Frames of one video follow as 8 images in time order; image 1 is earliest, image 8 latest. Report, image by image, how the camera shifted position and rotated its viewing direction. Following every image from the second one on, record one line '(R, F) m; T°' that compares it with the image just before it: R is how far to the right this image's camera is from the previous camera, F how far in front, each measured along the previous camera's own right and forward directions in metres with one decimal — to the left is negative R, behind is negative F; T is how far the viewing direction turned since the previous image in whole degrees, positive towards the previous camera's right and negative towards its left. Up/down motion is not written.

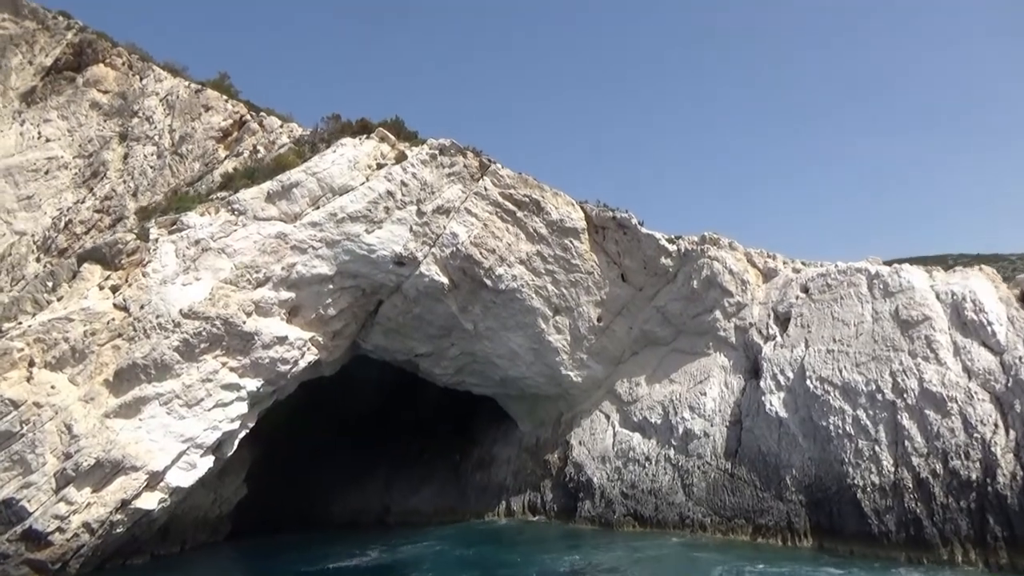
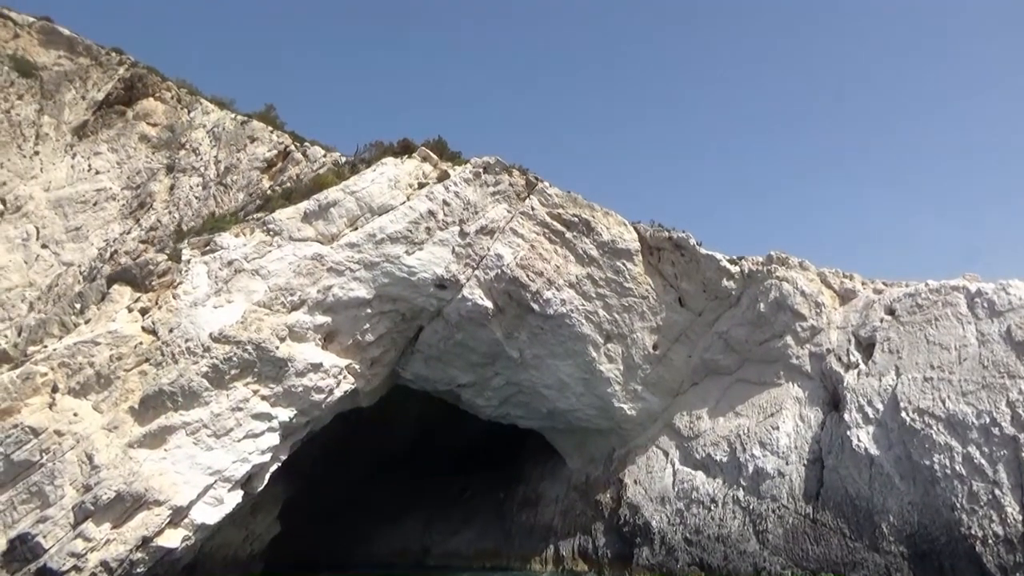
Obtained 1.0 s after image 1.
(-0.1, +0.9) m; -3°
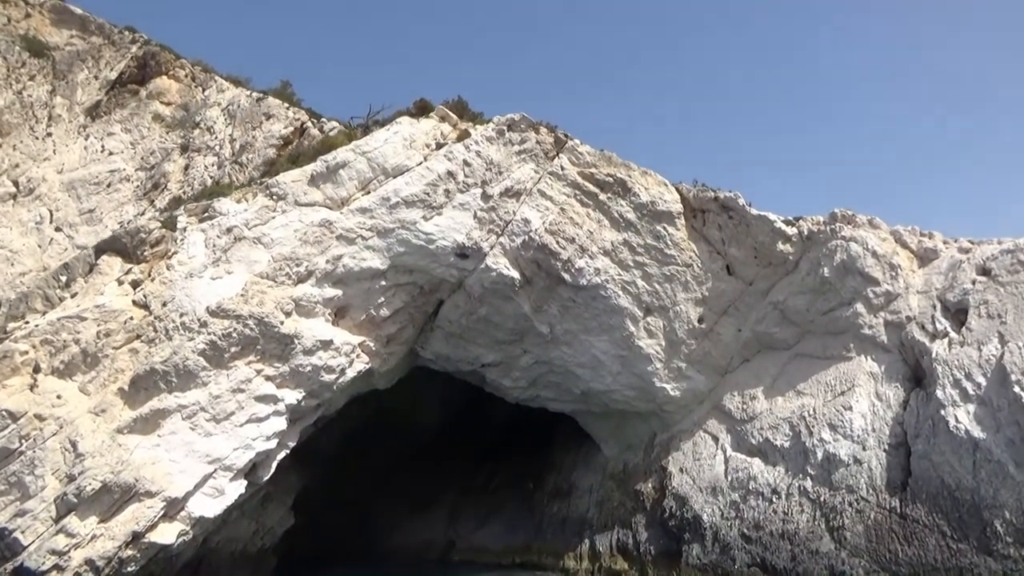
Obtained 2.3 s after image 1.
(-0.1, +1.2) m; -2°
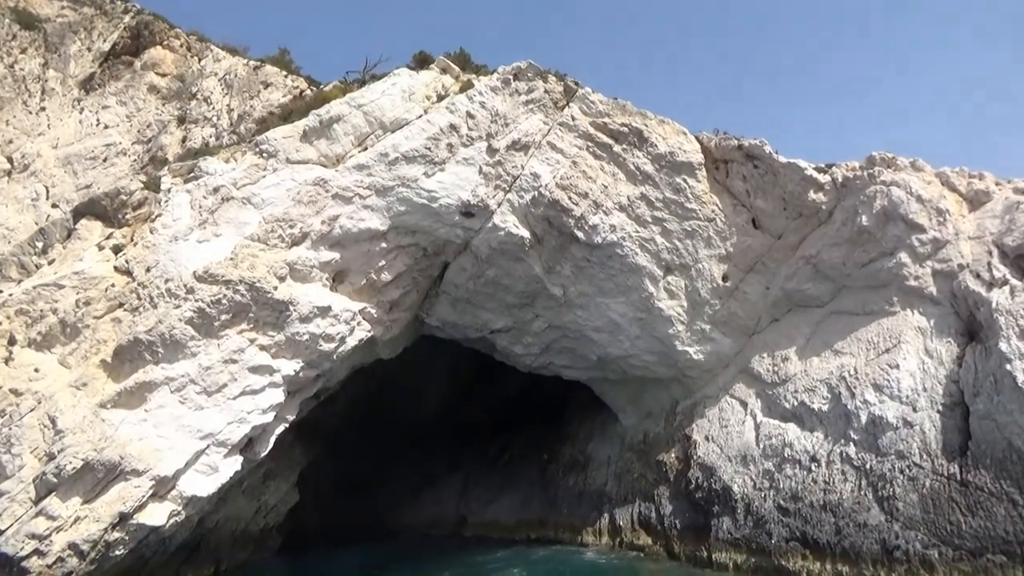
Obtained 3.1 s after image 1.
(0.0, +0.8) m; -1°
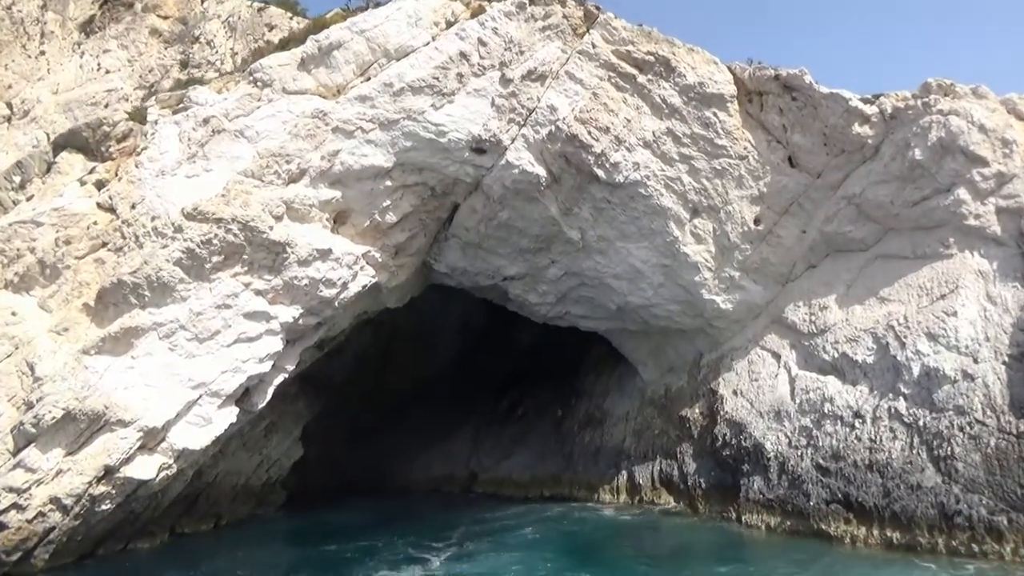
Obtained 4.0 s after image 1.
(0.0, +0.7) m; -1°
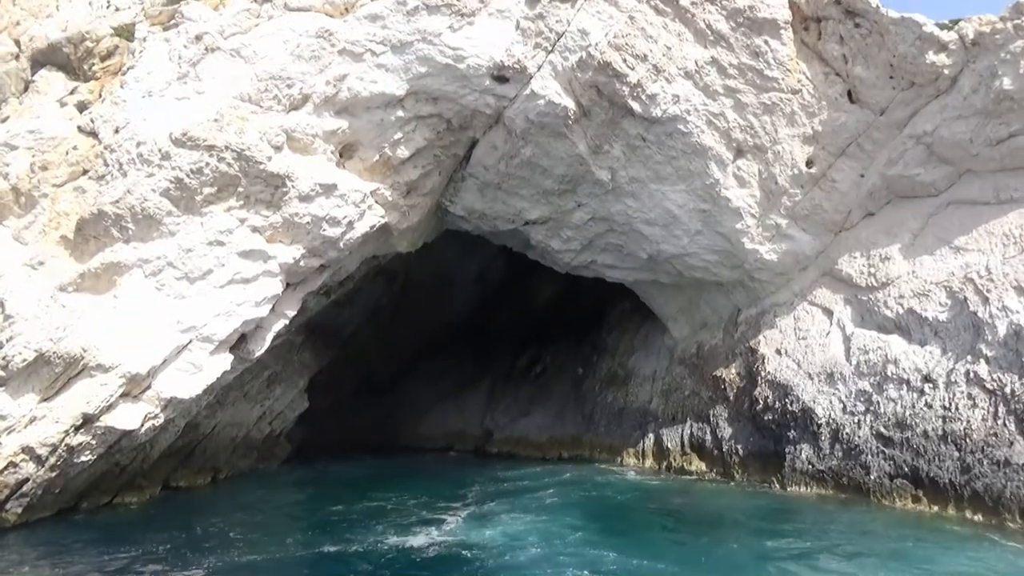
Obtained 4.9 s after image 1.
(0.0, +0.9) m; -1°
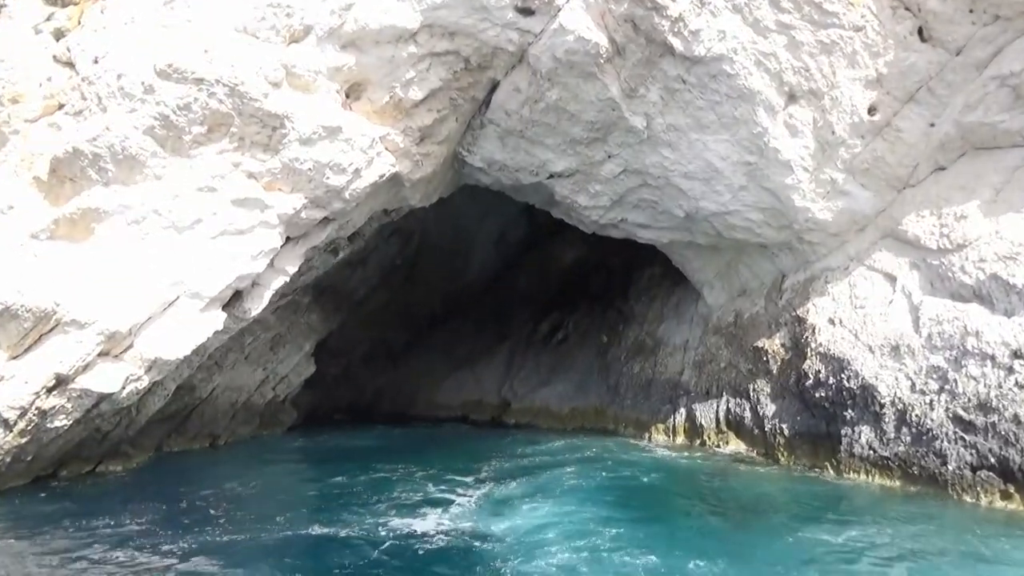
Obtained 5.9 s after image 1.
(0.0, +0.8) m; -2°
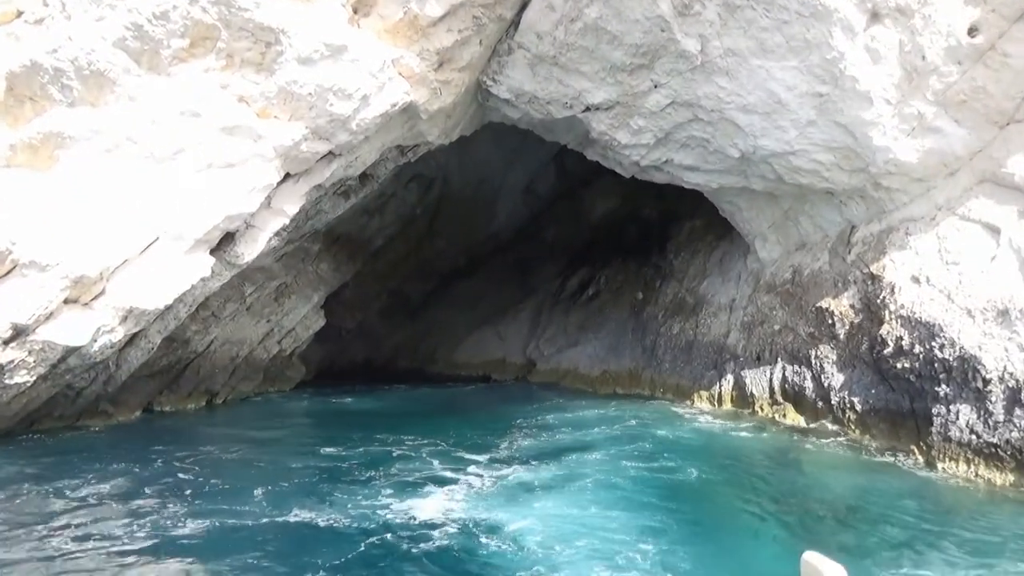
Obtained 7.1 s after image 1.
(0.0, +1.0) m; -2°
